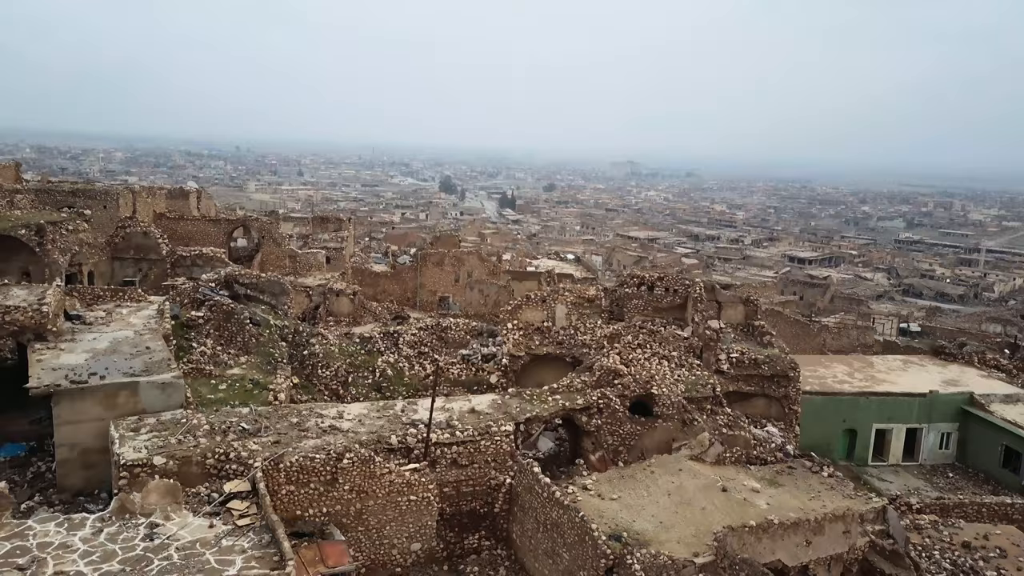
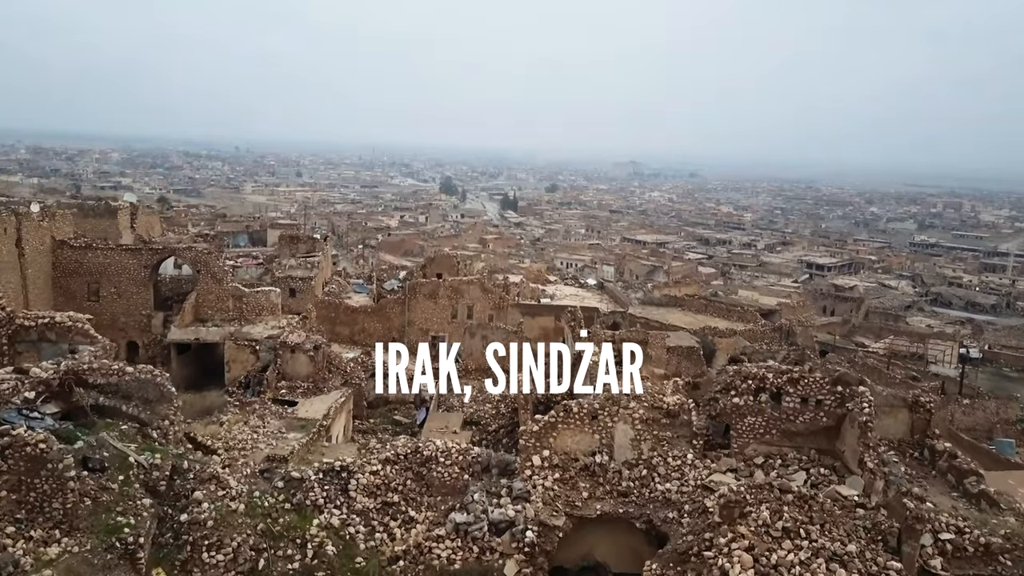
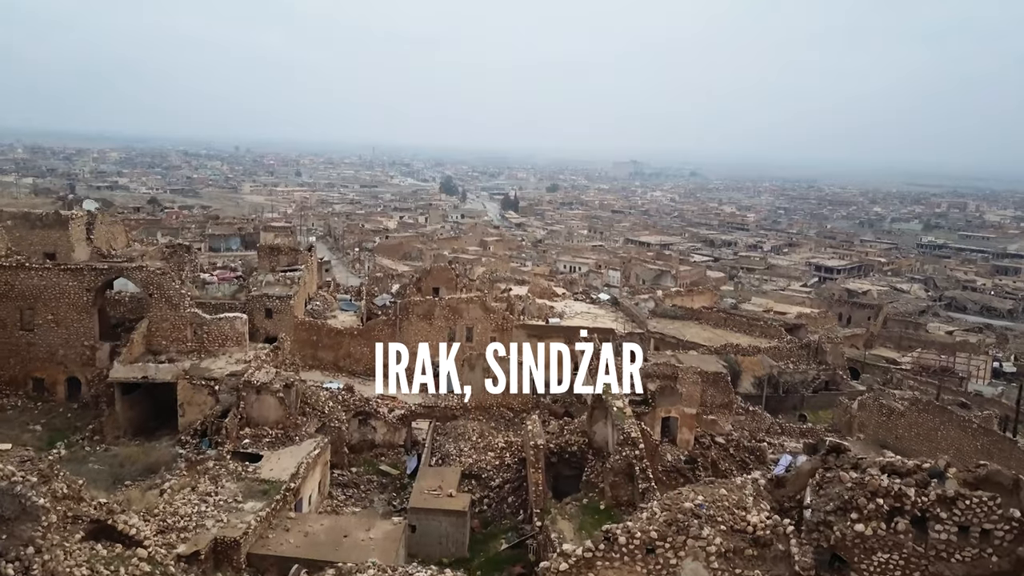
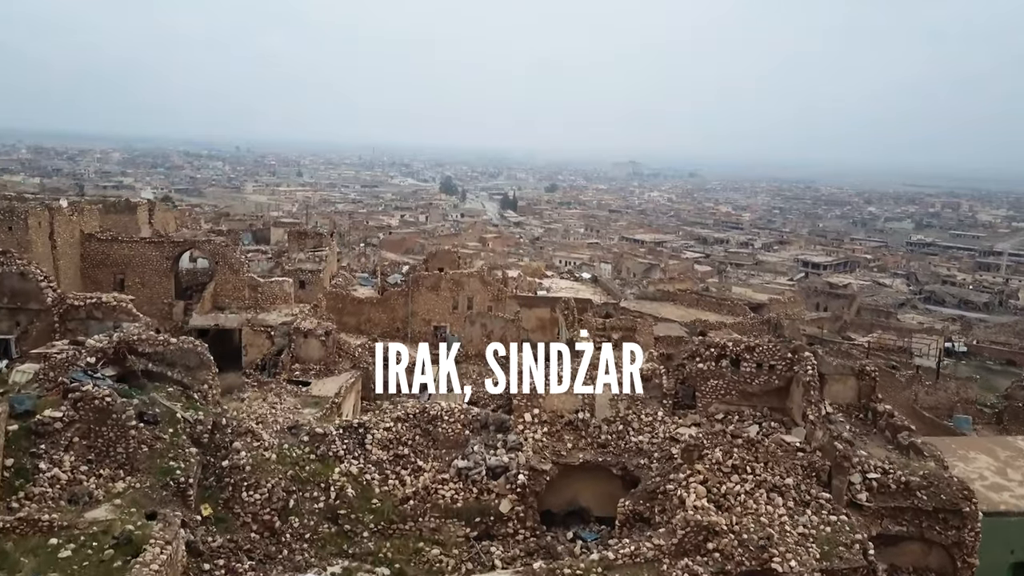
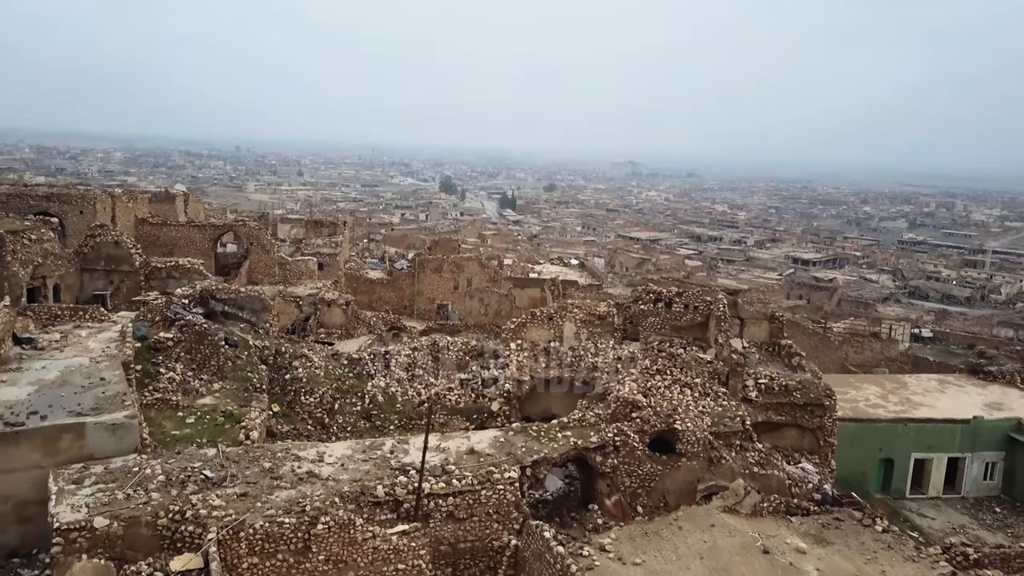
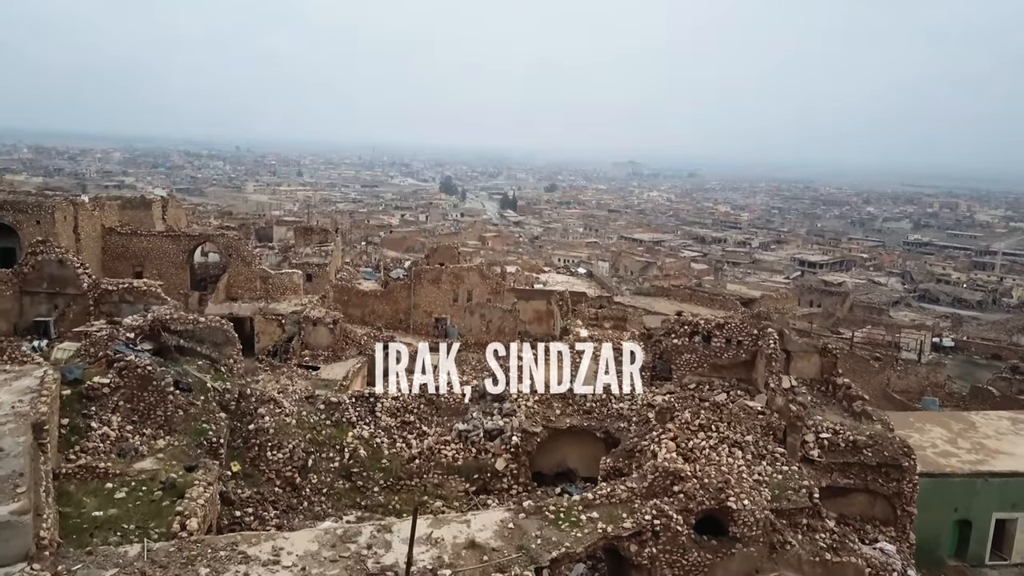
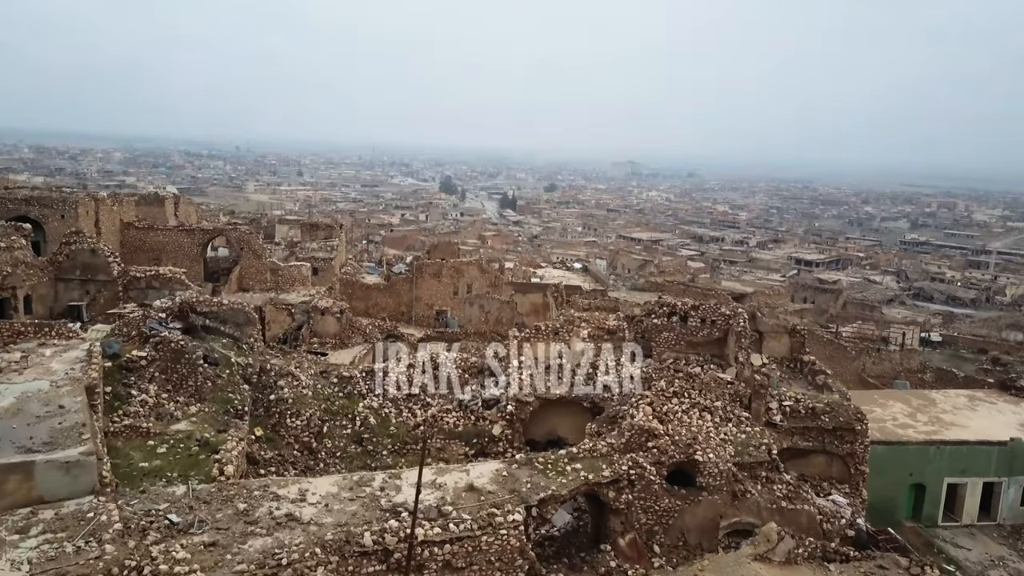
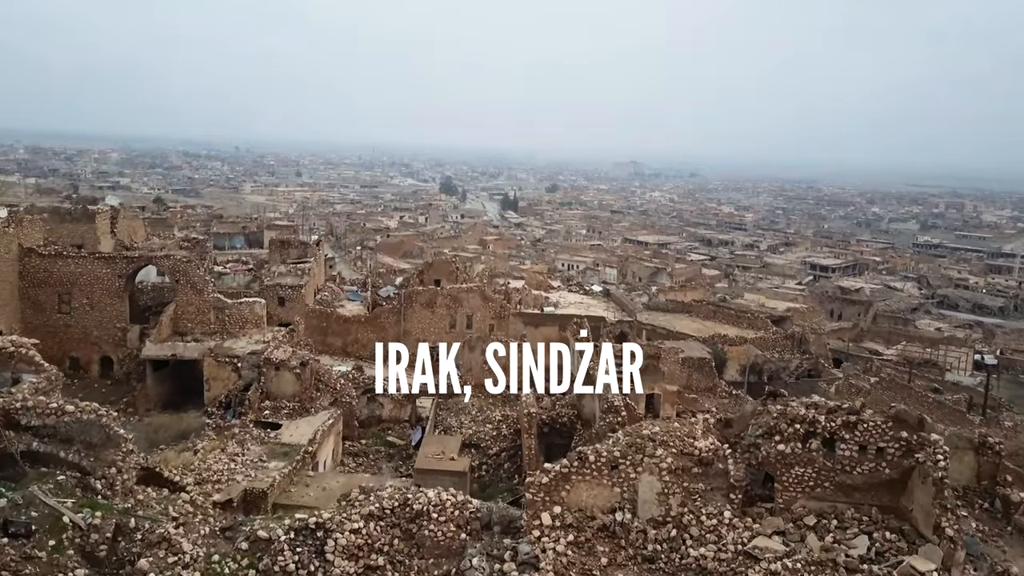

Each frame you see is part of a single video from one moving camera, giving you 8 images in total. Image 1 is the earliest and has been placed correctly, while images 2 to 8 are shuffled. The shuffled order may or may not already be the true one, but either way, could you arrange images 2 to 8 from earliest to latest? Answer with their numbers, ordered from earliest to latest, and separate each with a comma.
5, 7, 6, 4, 2, 8, 3
